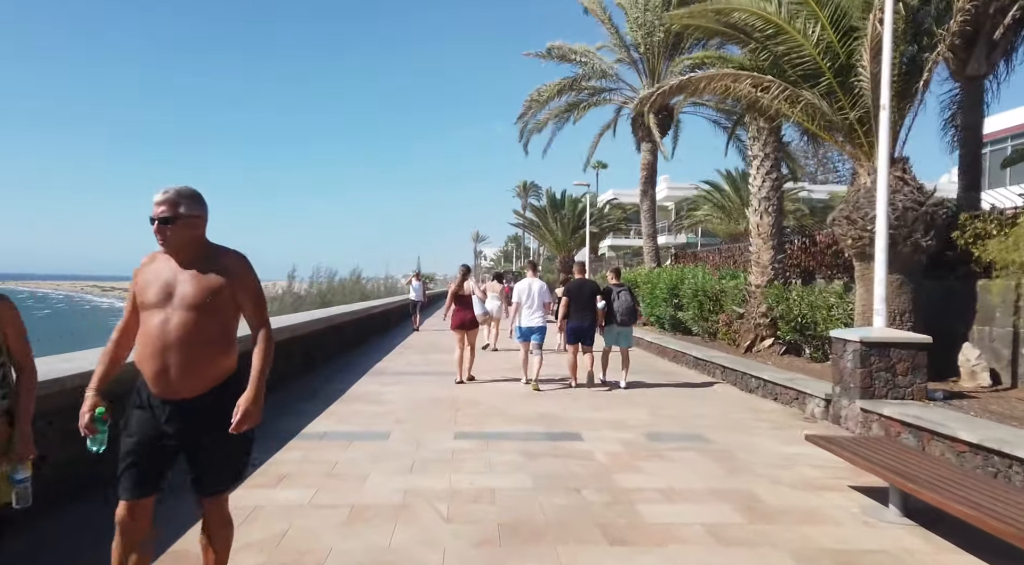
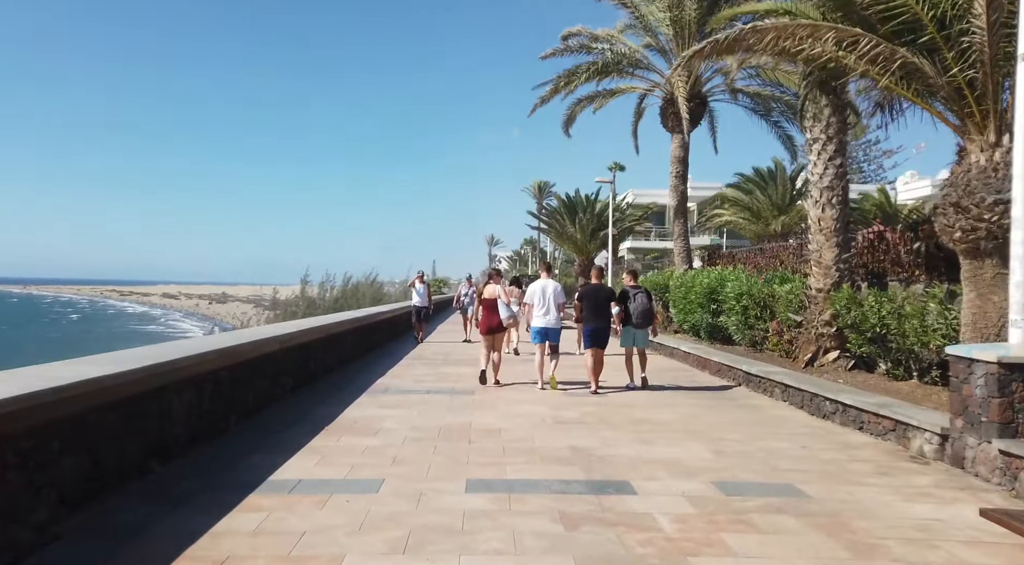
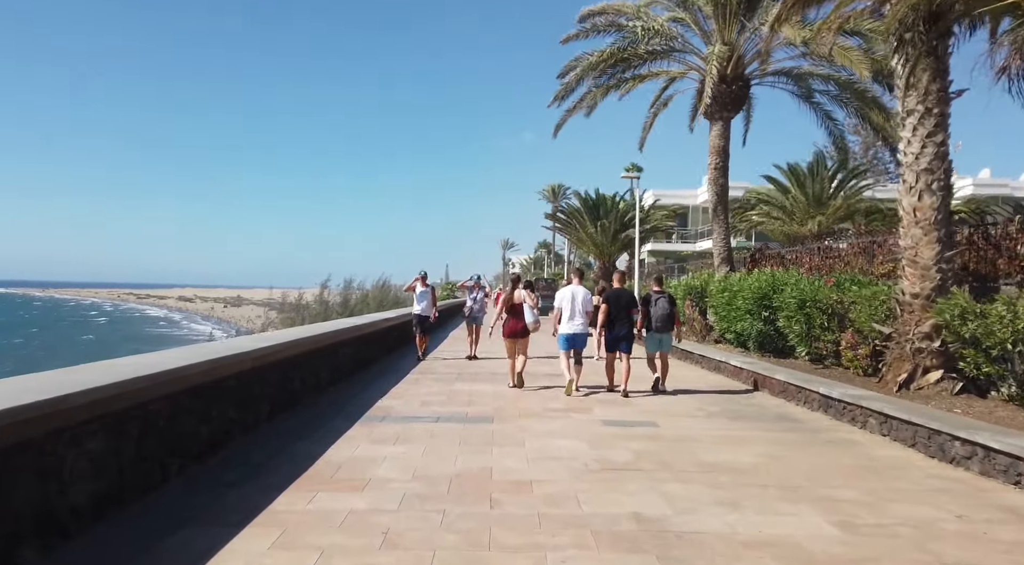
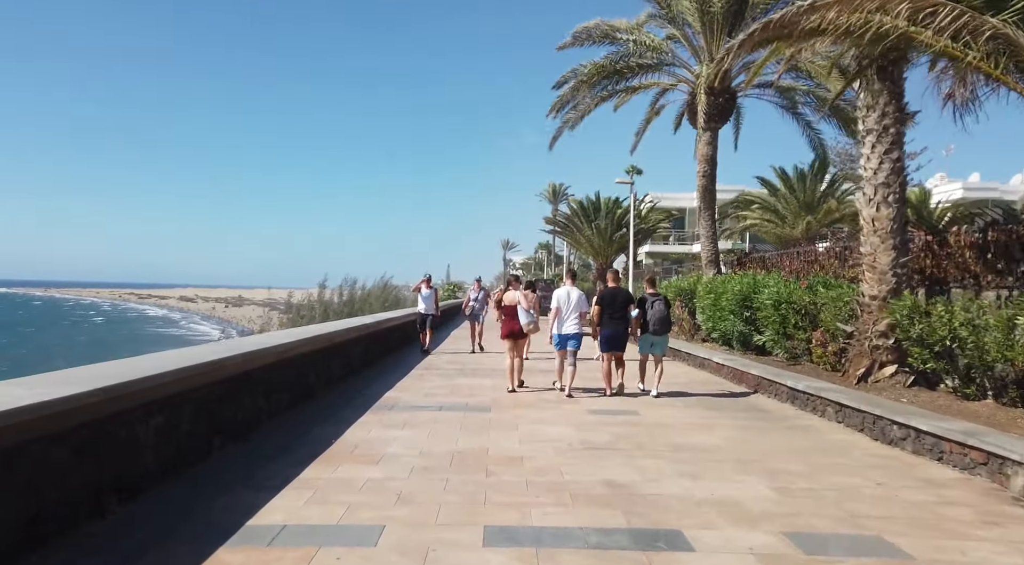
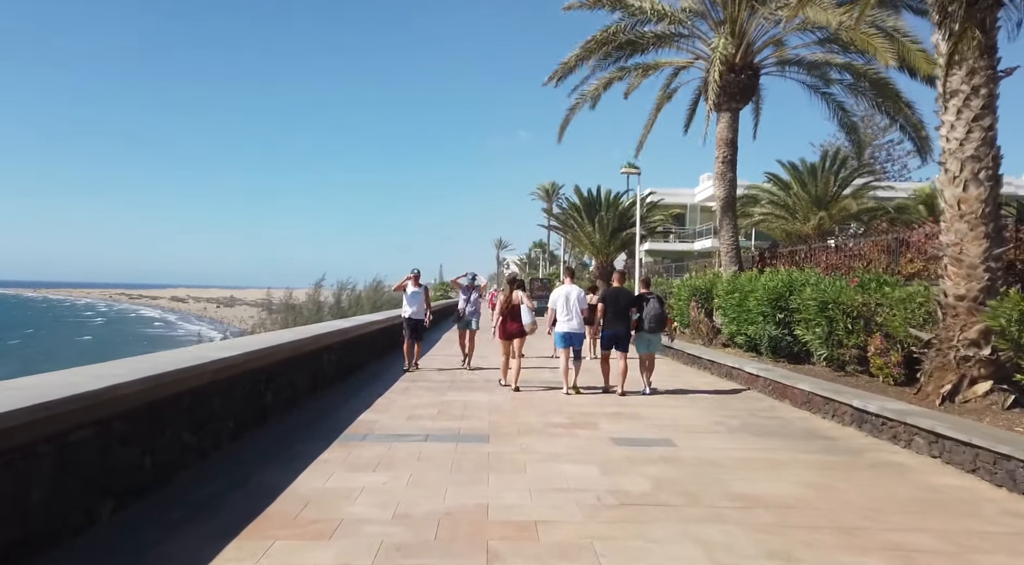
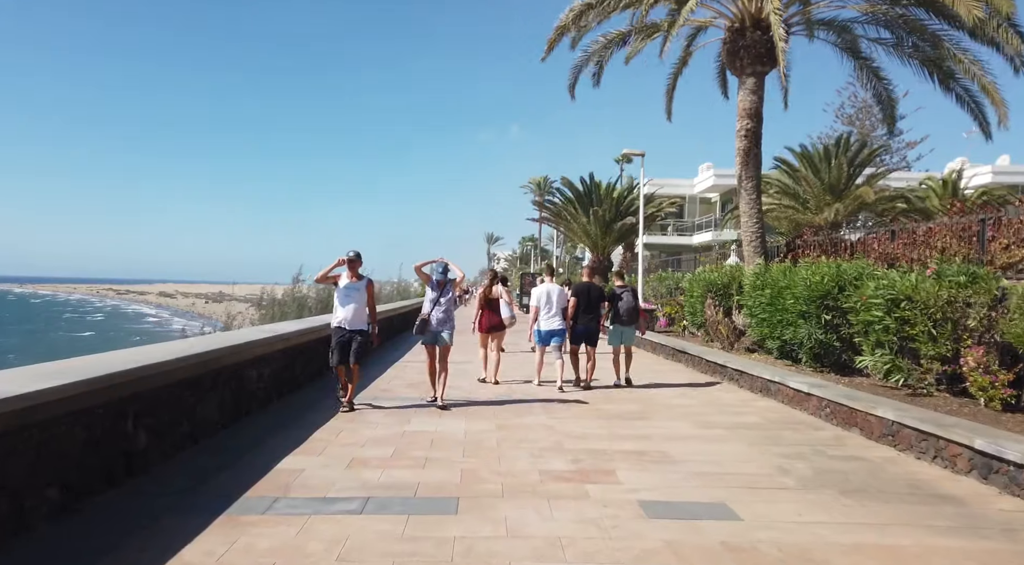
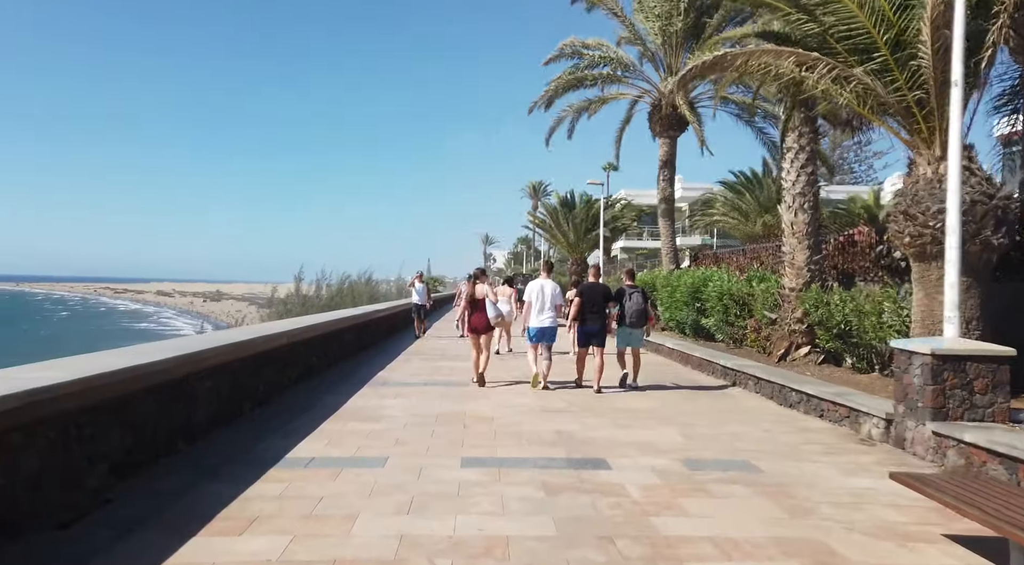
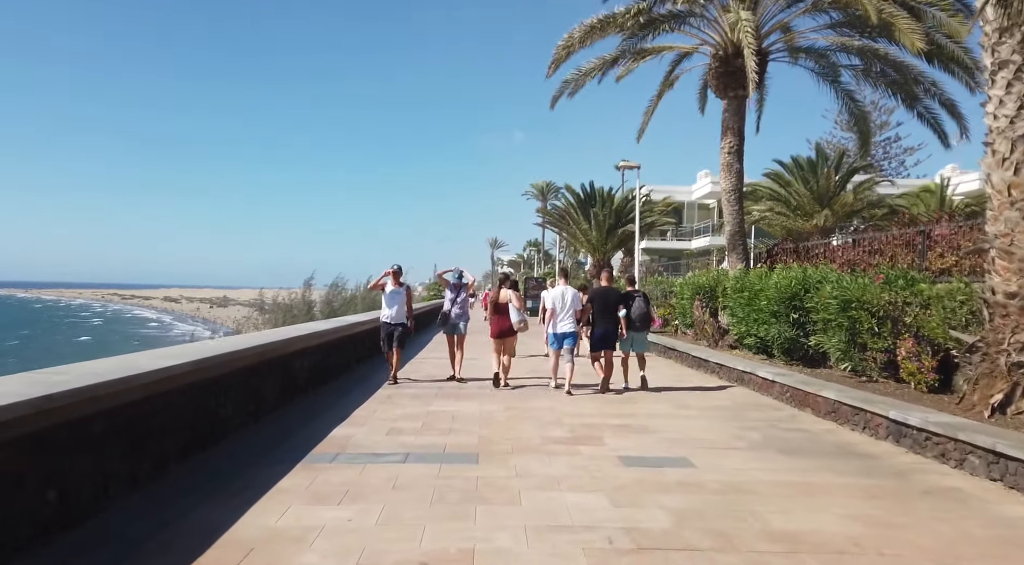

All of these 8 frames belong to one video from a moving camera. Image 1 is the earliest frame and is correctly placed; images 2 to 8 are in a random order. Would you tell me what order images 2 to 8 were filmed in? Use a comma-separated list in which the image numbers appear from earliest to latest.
7, 2, 4, 3, 5, 8, 6
